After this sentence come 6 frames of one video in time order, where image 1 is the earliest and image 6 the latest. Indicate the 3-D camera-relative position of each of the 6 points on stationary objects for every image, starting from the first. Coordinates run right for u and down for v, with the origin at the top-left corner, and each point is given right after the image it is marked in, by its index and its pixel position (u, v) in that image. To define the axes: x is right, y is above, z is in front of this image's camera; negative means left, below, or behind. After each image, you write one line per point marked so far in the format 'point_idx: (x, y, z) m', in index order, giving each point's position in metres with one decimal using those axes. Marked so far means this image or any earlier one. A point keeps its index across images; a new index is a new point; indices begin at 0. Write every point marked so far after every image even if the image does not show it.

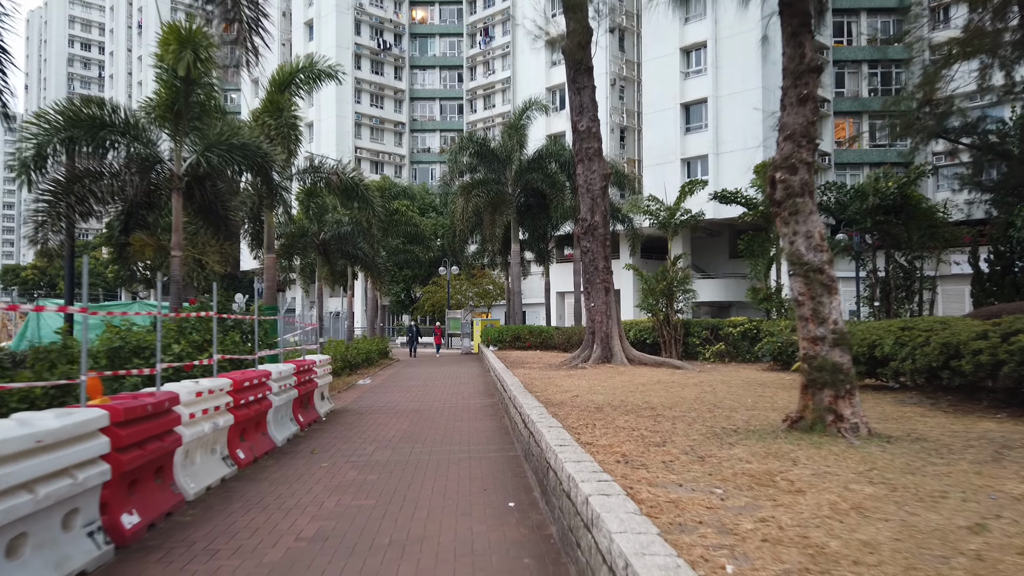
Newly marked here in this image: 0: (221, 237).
0: (-5.4, +0.9, +13.3) m
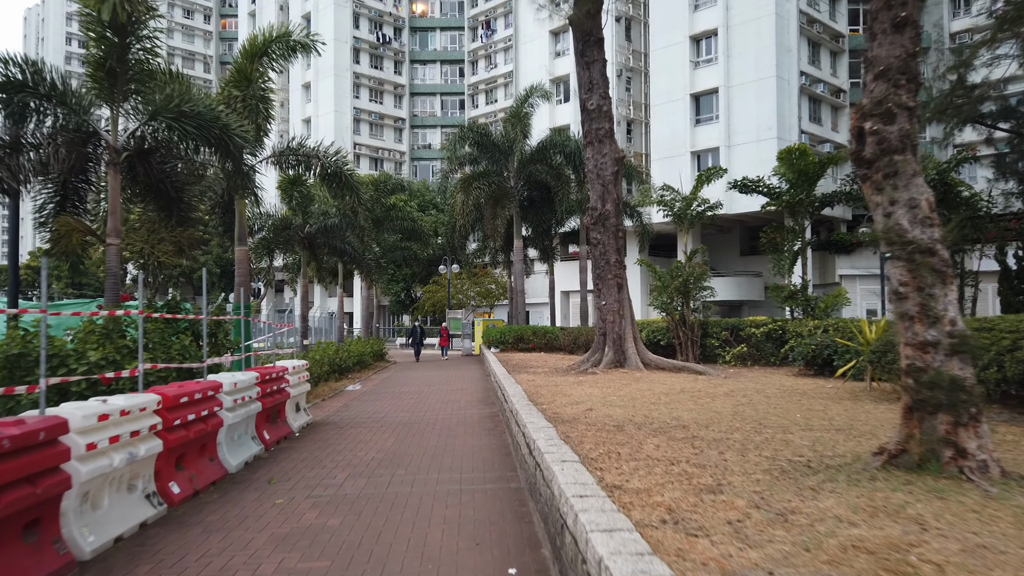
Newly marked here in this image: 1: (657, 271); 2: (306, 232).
0: (-5.4, +1.0, +11.7) m
1: (+3.8, +0.5, +19.5) m
2: (-5.5, +1.5, +19.5) m
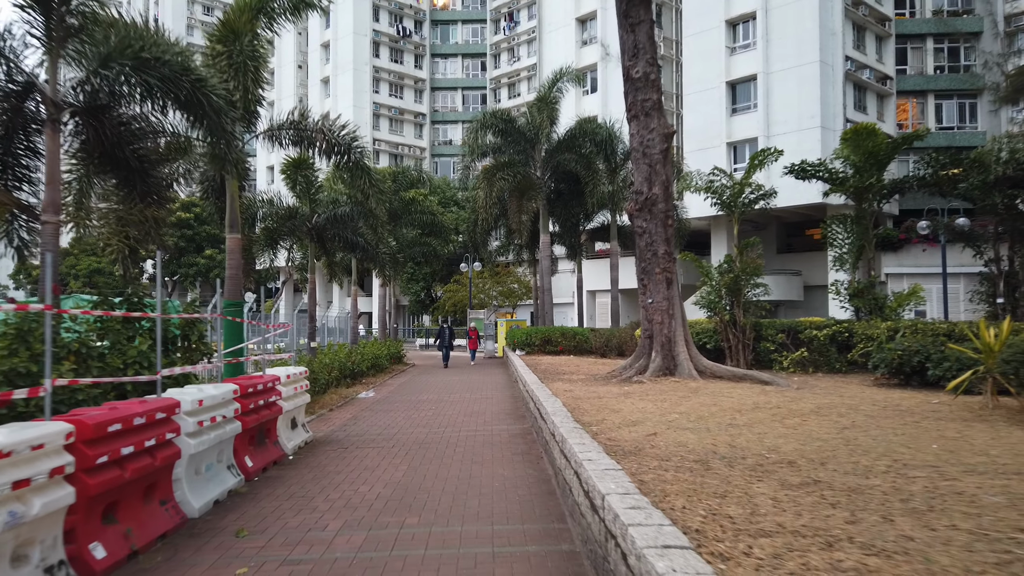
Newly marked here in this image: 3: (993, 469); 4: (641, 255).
0: (-4.9, +1.1, +9.9) m
1: (+4.5, +0.5, +17.4) m
2: (-4.8, +1.6, +17.8) m
3: (+3.4, -1.3, +5.4) m
4: (+2.3, +0.6, +13.3) m
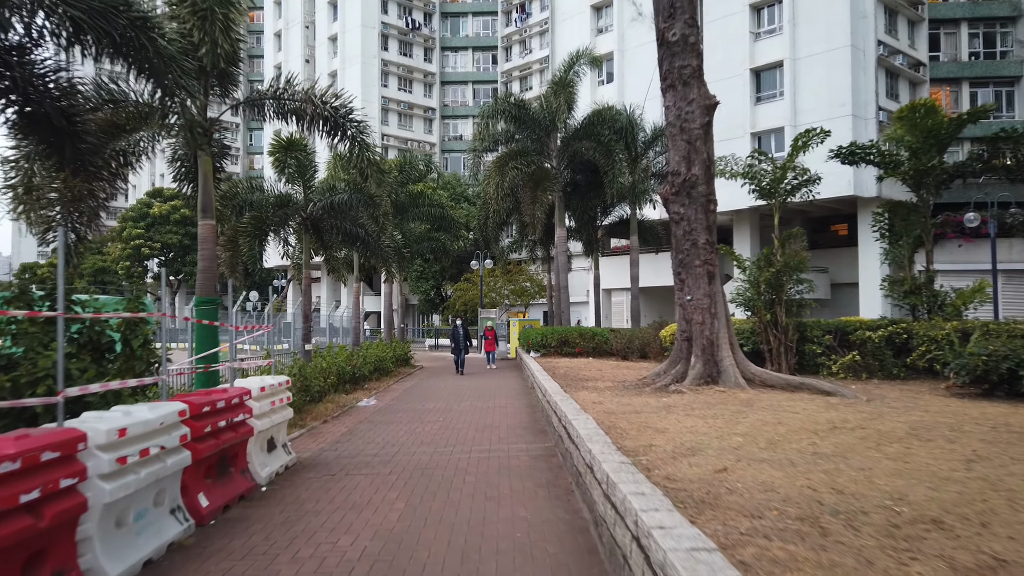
0: (-4.7, +1.2, +8.3) m
1: (+4.9, +0.6, +15.7) m
2: (-4.4, +1.7, +16.2) m
3: (+3.6, -1.2, +3.6) m
4: (+2.6, +0.7, +11.6) m
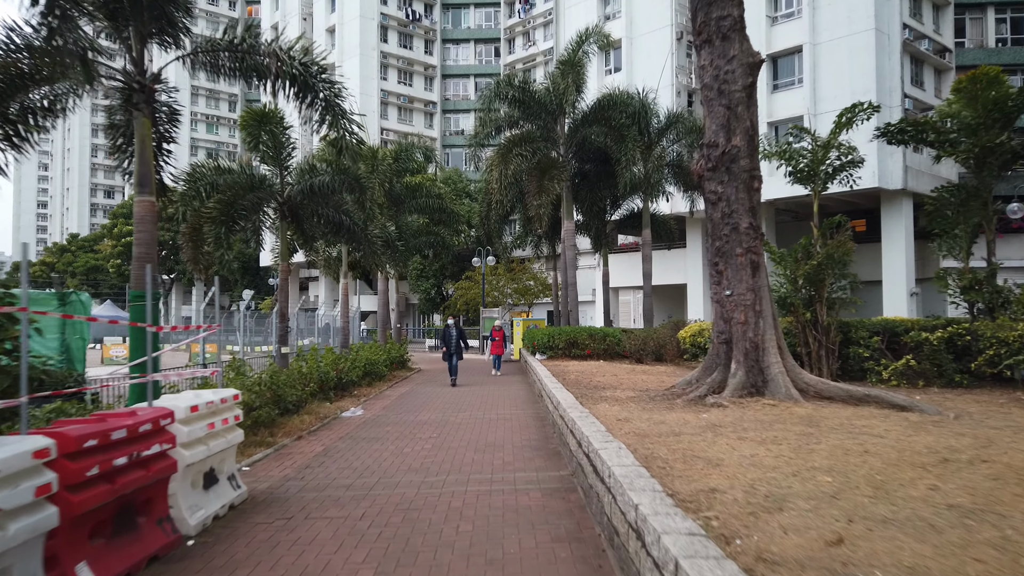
0: (-4.6, +1.3, +6.5) m
1: (+5.0, +0.7, +13.9) m
2: (-4.3, +1.7, +14.4) m
3: (+3.7, -1.2, +1.8) m
4: (+2.7, +0.8, +9.8) m
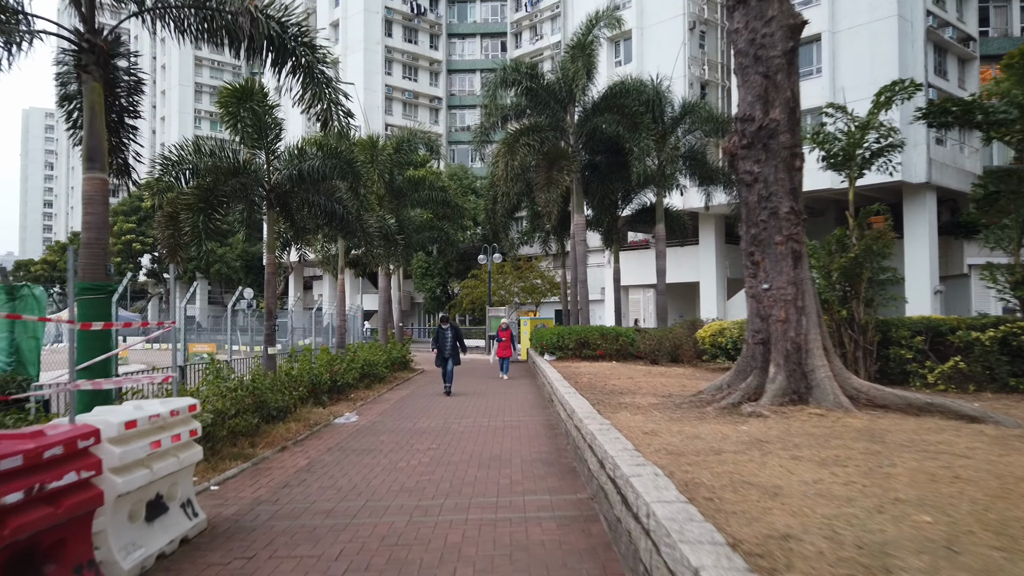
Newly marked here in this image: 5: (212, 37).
0: (-4.5, +1.3, +5.4) m
1: (+5.1, +0.8, +12.7) m
2: (-4.2, +1.8, +13.3) m
3: (+3.7, -1.1, +0.7) m
4: (+2.8, +0.8, +8.6) m
5: (-3.6, +3.1, +9.4) m
